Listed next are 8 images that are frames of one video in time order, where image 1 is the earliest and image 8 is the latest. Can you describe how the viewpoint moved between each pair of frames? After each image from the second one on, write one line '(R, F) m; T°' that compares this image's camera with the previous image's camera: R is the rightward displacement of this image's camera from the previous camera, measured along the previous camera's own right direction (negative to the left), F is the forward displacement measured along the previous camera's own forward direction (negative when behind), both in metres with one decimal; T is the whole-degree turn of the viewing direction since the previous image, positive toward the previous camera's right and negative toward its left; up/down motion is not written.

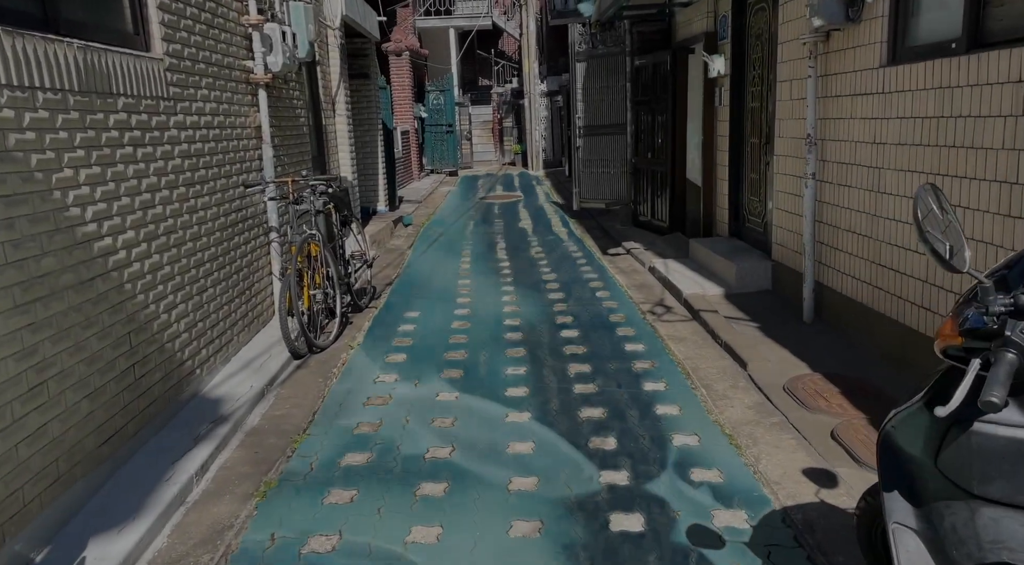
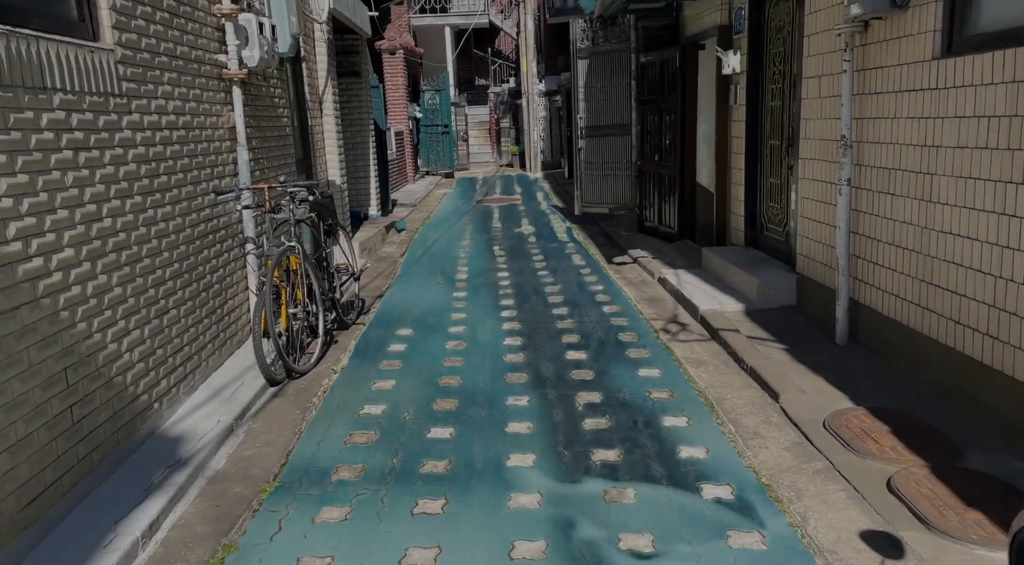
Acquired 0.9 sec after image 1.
(0.0, +0.6) m; 0°
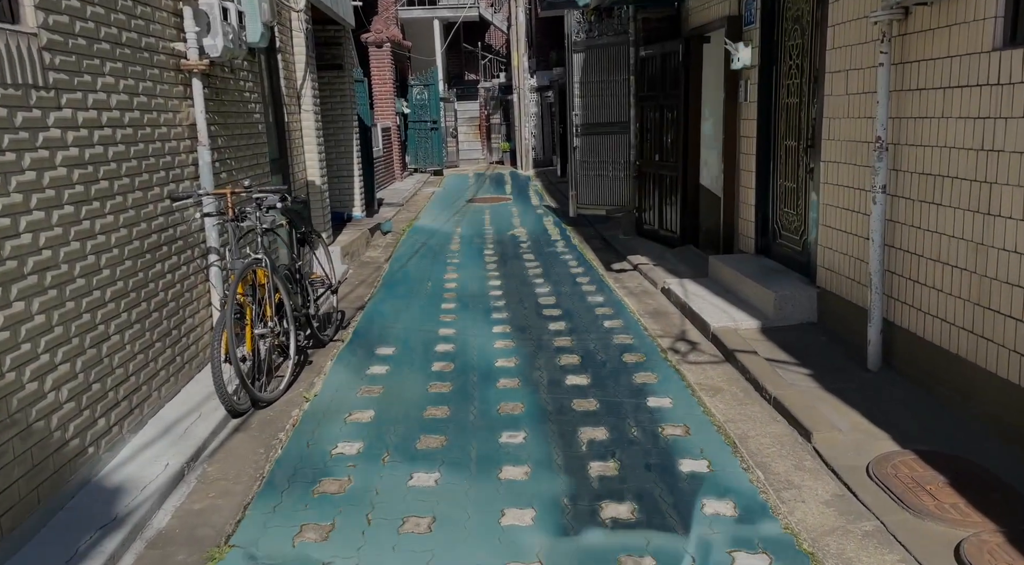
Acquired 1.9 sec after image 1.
(0.0, +0.6) m; +1°
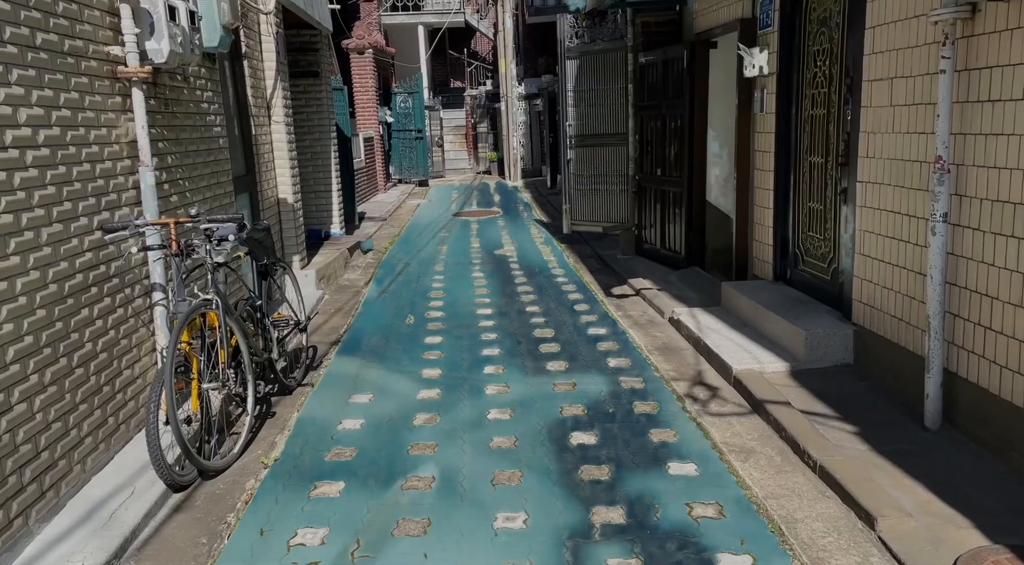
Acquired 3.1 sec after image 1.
(0.0, +0.8) m; +1°
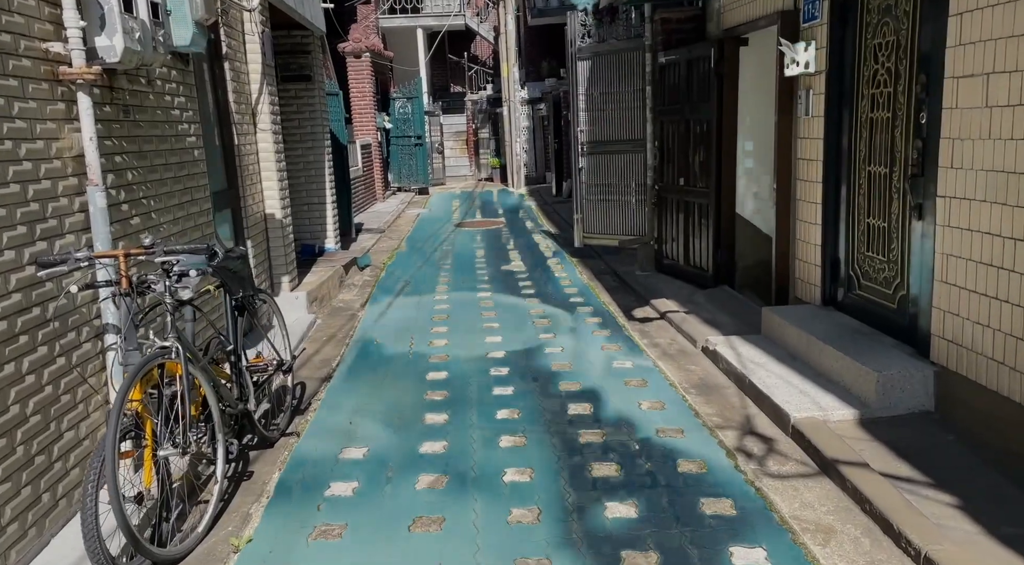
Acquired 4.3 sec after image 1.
(-0.1, +0.8) m; 0°
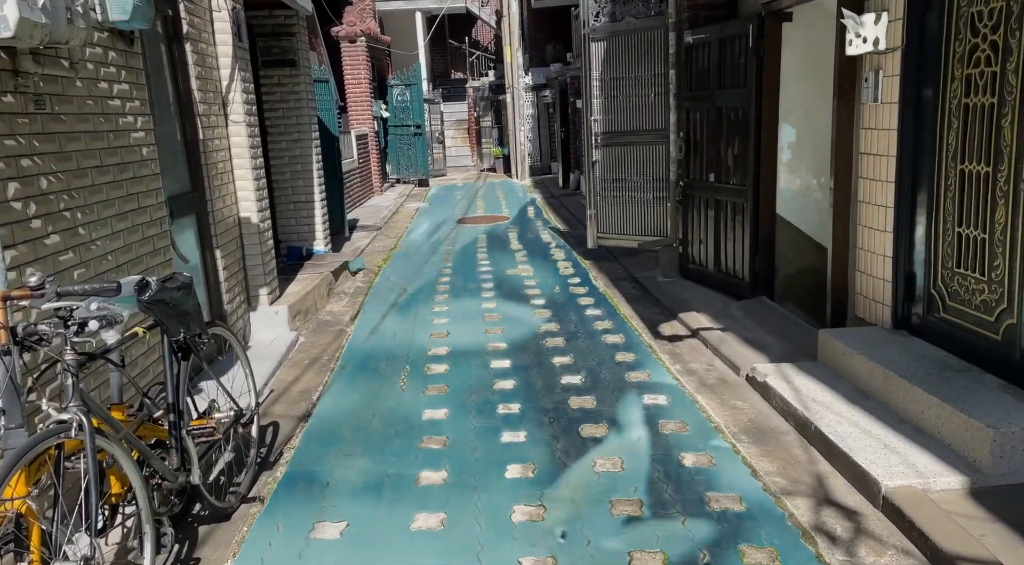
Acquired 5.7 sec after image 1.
(0.0, +1.0) m; 0°
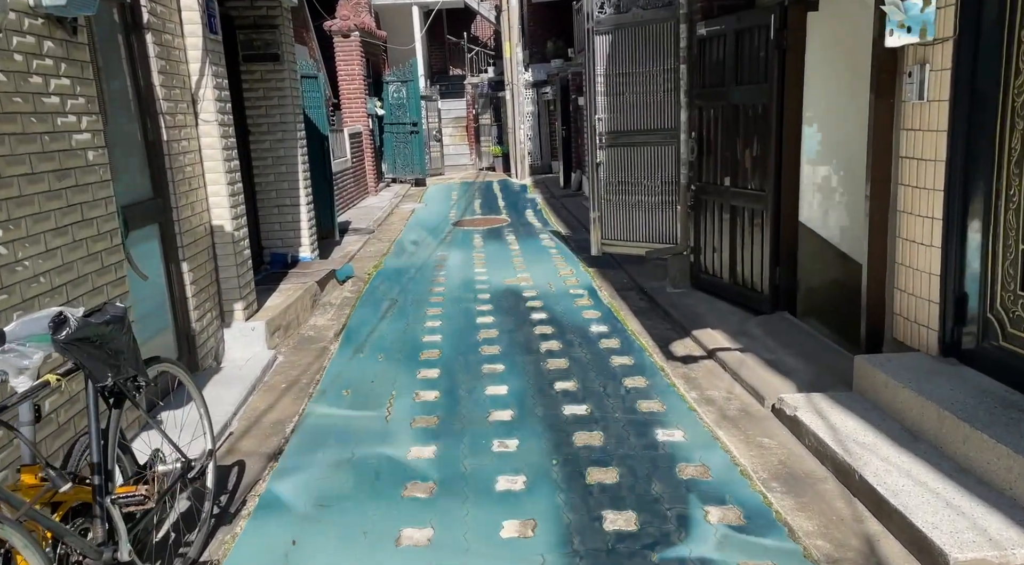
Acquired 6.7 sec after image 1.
(0.0, +0.6) m; 0°
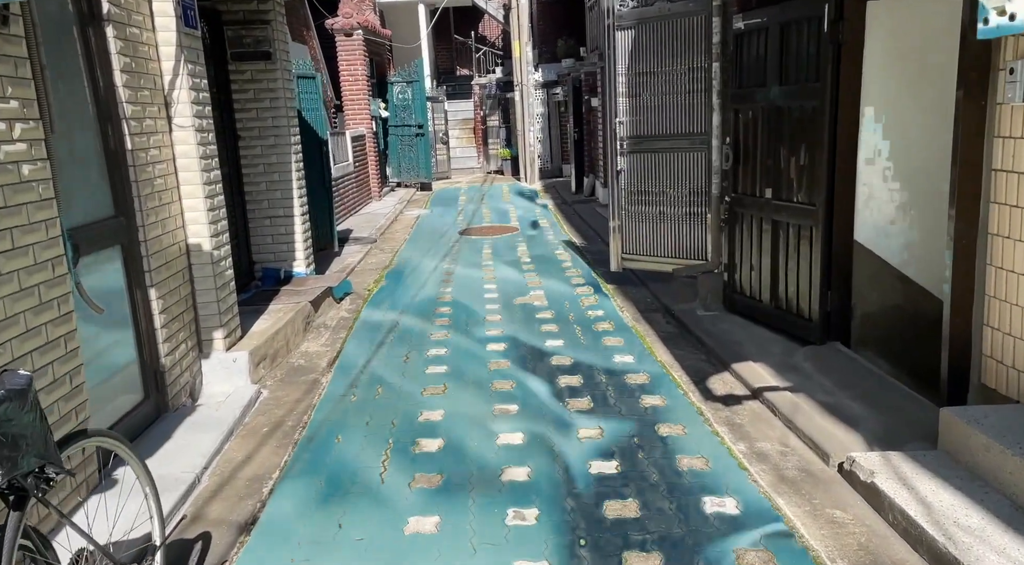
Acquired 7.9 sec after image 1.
(-0.1, +0.8) m; 0°
